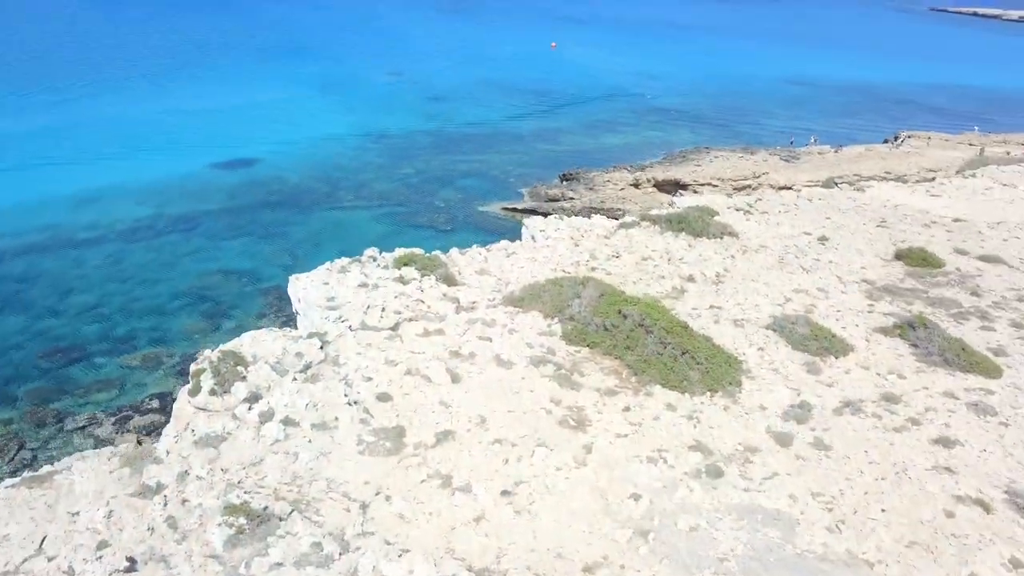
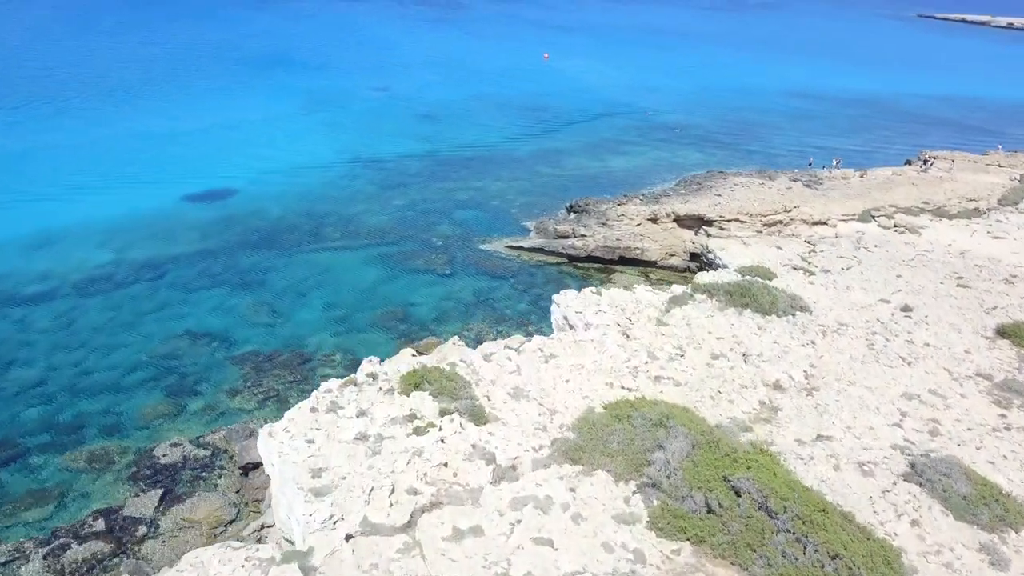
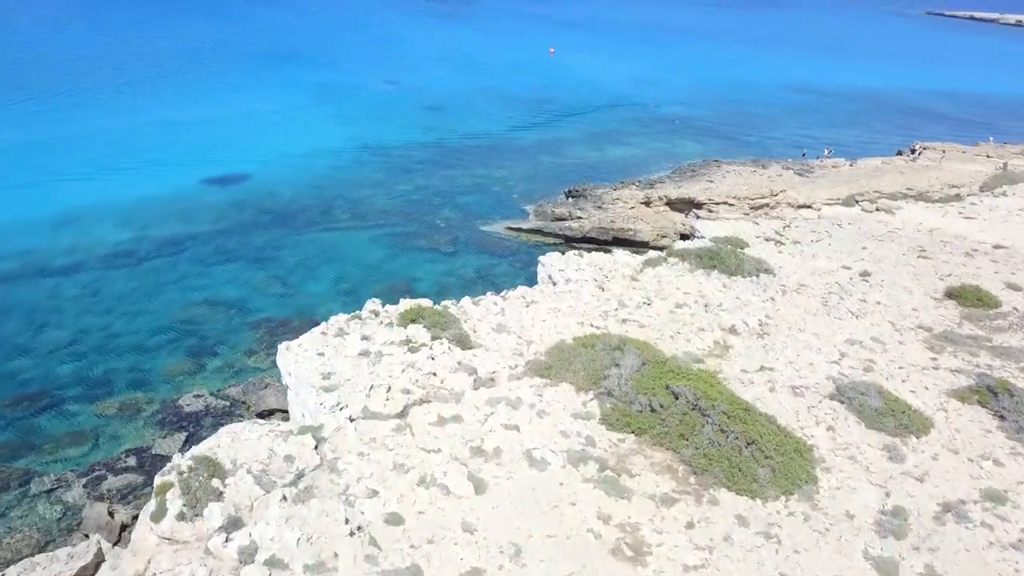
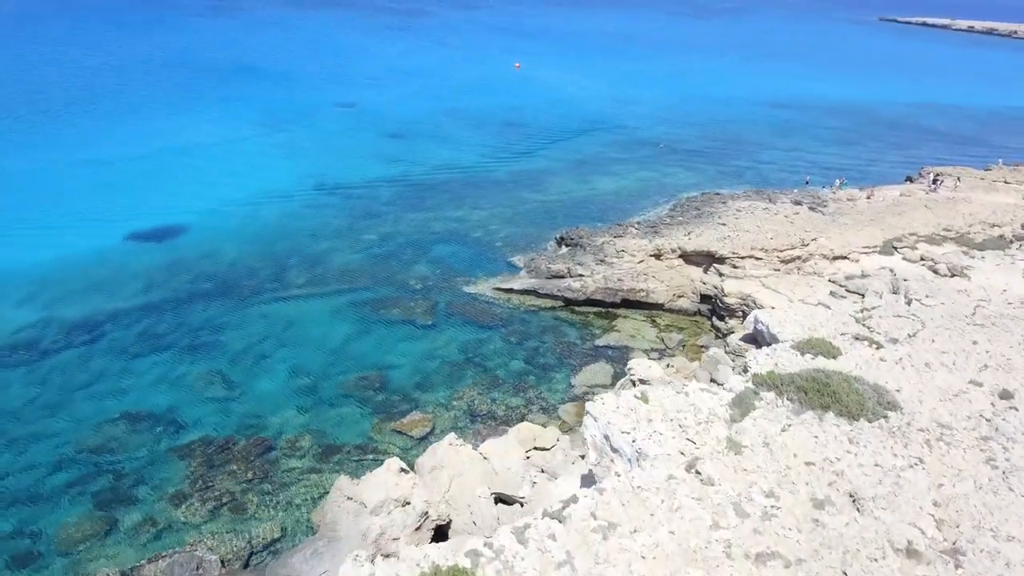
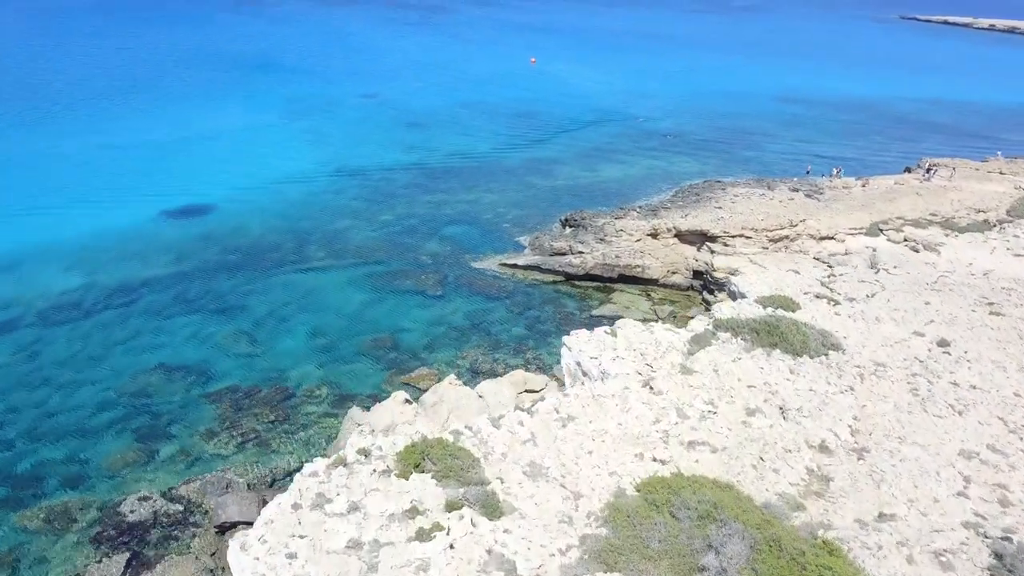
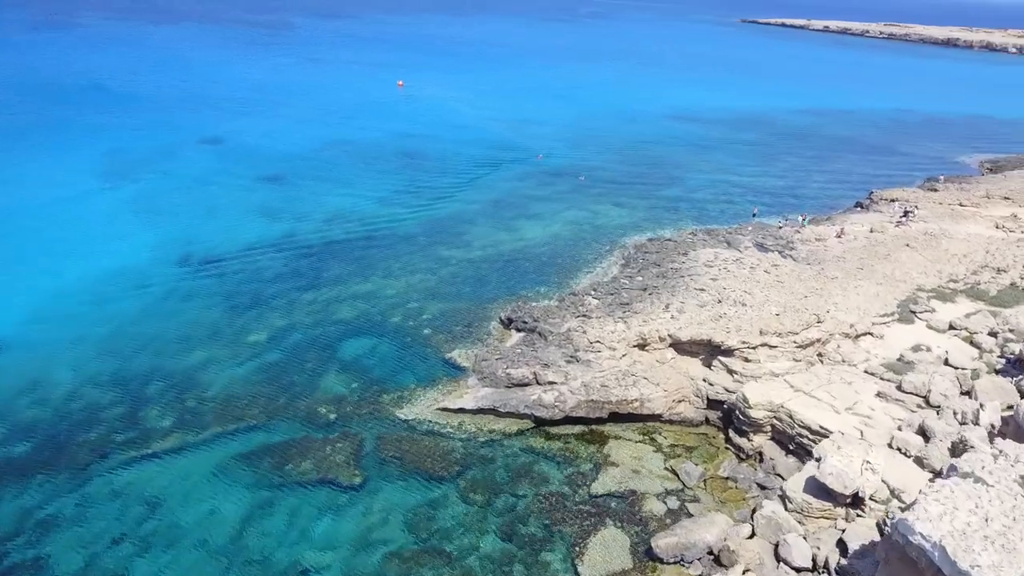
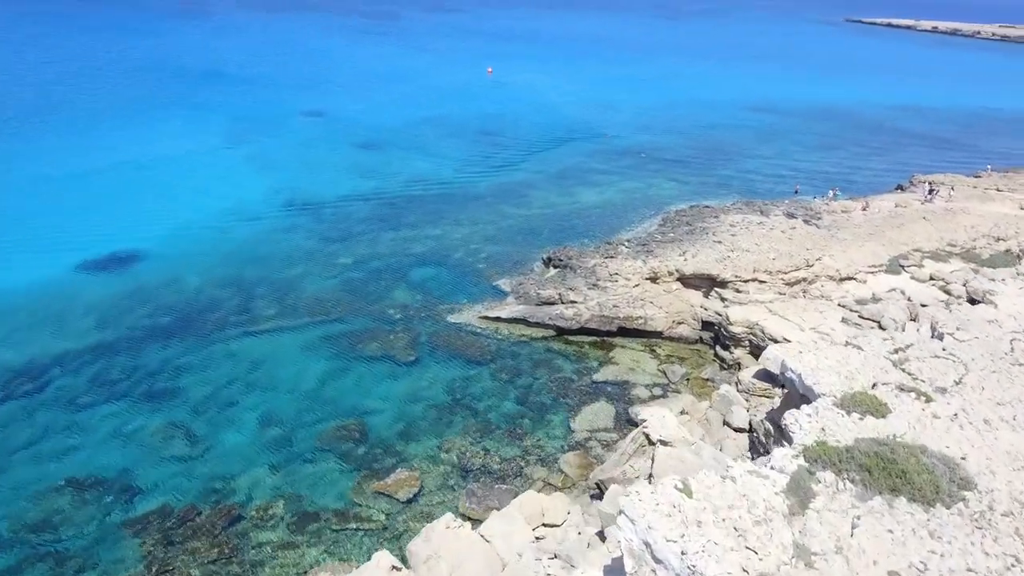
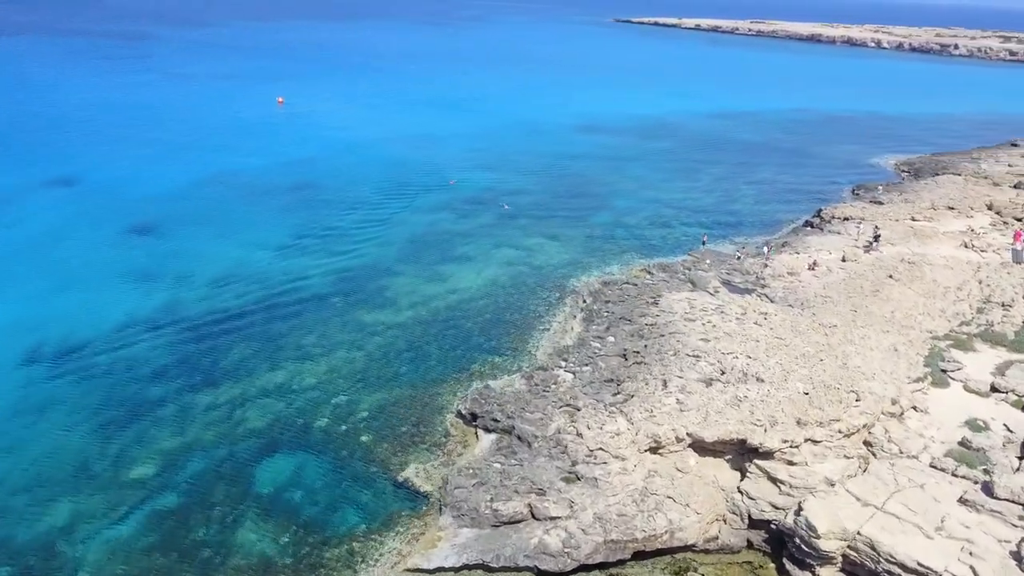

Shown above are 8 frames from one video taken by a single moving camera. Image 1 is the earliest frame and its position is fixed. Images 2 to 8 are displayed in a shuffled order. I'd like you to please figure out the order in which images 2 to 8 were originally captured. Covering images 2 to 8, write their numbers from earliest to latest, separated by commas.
3, 2, 5, 4, 7, 6, 8
